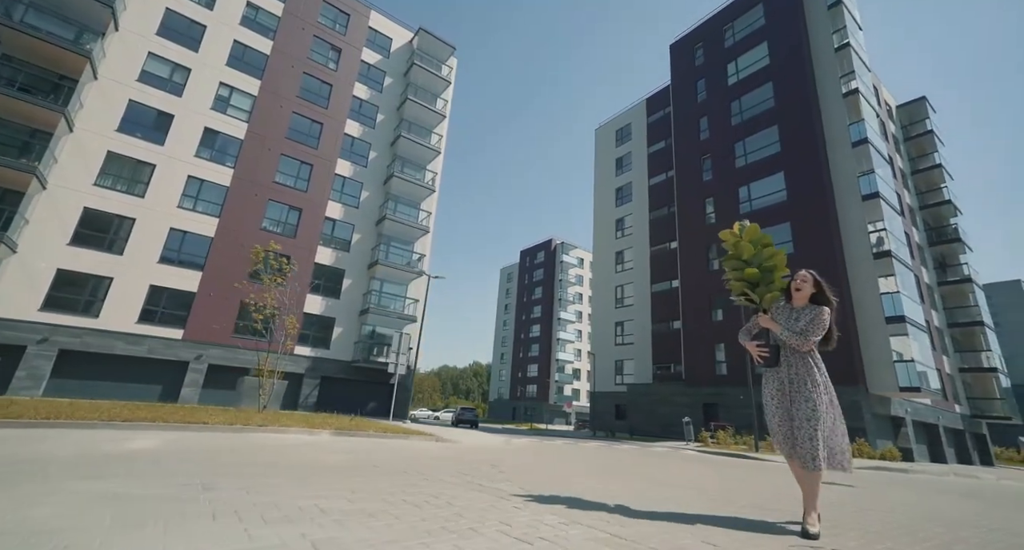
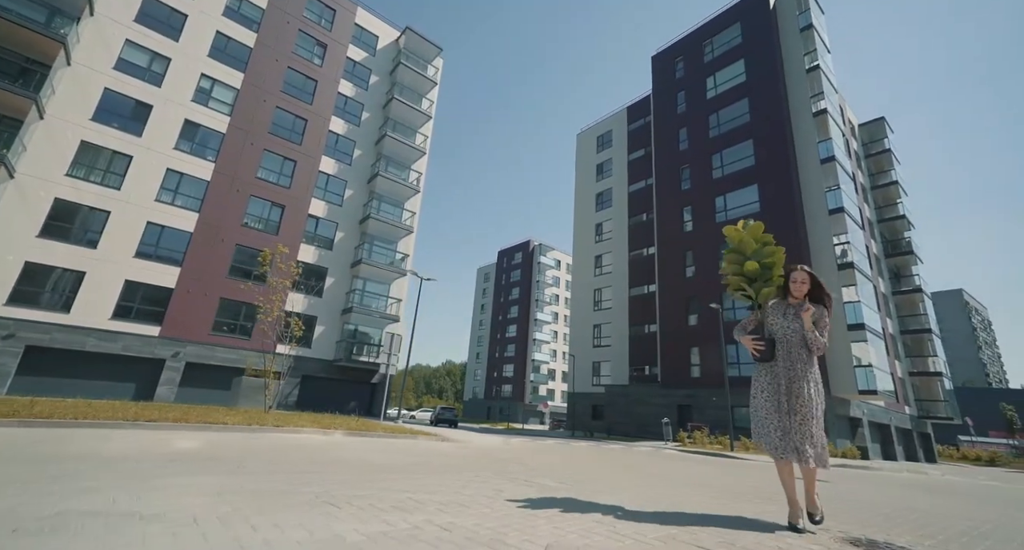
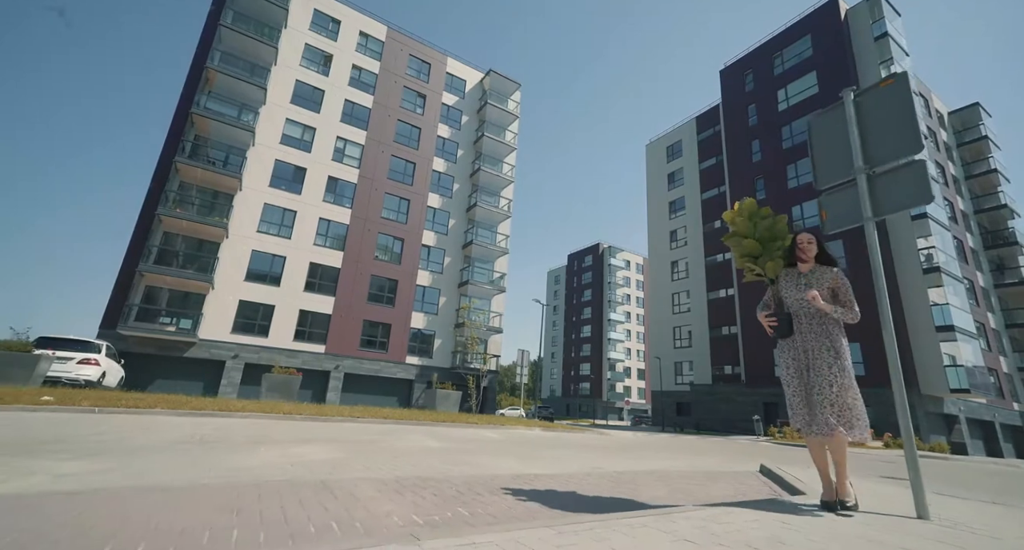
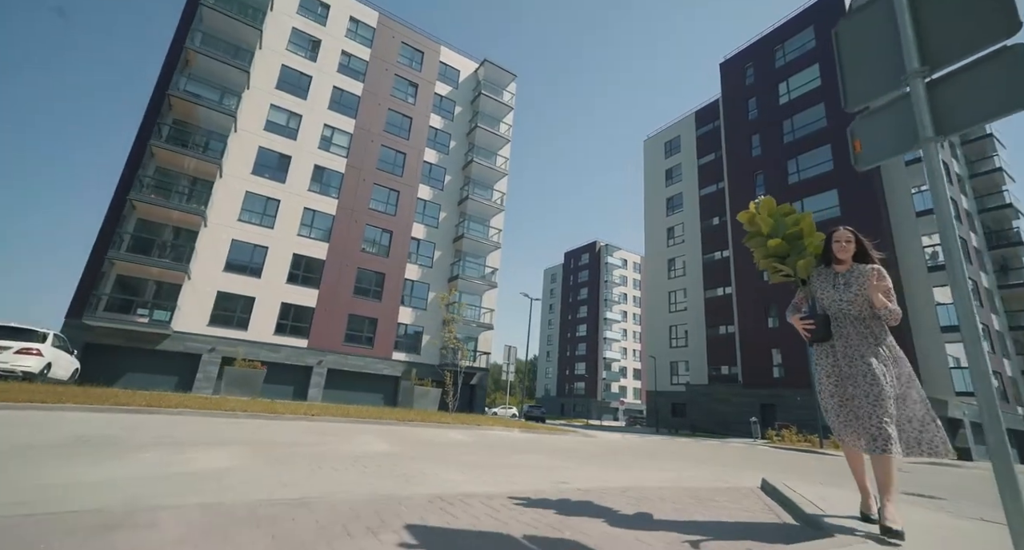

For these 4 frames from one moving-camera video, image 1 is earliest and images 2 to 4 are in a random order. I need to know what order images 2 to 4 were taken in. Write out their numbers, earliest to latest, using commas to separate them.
2, 4, 3
